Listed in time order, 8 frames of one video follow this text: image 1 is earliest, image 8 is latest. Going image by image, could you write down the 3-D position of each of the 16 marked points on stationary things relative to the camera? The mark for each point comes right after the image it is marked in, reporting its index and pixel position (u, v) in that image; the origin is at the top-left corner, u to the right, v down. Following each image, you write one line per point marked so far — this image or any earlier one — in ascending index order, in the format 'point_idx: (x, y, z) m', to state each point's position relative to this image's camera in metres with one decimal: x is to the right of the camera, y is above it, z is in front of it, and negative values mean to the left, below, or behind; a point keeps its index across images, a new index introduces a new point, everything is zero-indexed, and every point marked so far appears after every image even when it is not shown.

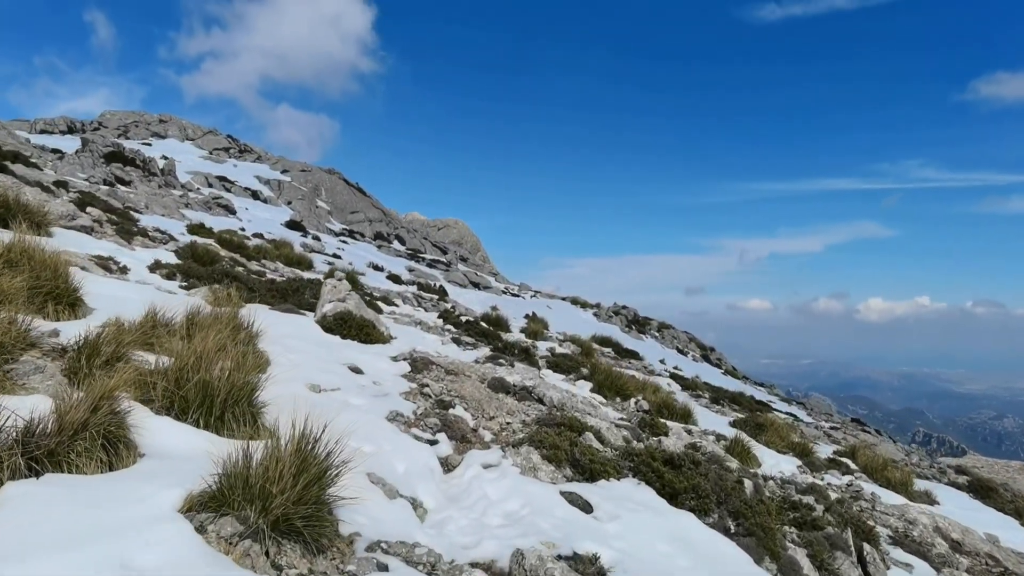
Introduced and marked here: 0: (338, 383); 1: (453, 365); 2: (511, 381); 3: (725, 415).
0: (-2.8, -1.5, +7.9) m
1: (-1.3, -1.6, +10.8) m
2: (0.0, -1.9, +10.4) m
3: (+7.1, -4.3, +17.0) m
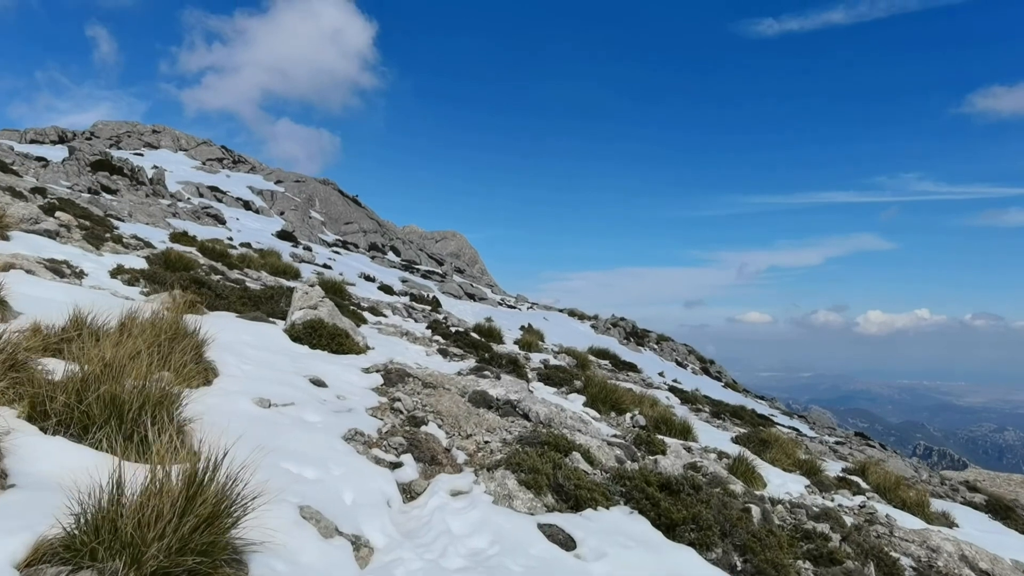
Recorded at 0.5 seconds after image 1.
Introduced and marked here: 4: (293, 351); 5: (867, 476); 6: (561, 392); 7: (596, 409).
0: (-3.1, -1.5, +7.0) m
1: (-1.6, -1.7, +10.0) m
2: (-0.3, -2.0, +9.5) m
3: (+6.8, -4.5, +16.1) m
4: (-4.1, -1.2, +9.4) m
5: (+9.9, -5.3, +14.2) m
6: (+1.3, -2.8, +13.7) m
7: (+2.2, -3.1, +13.1) m
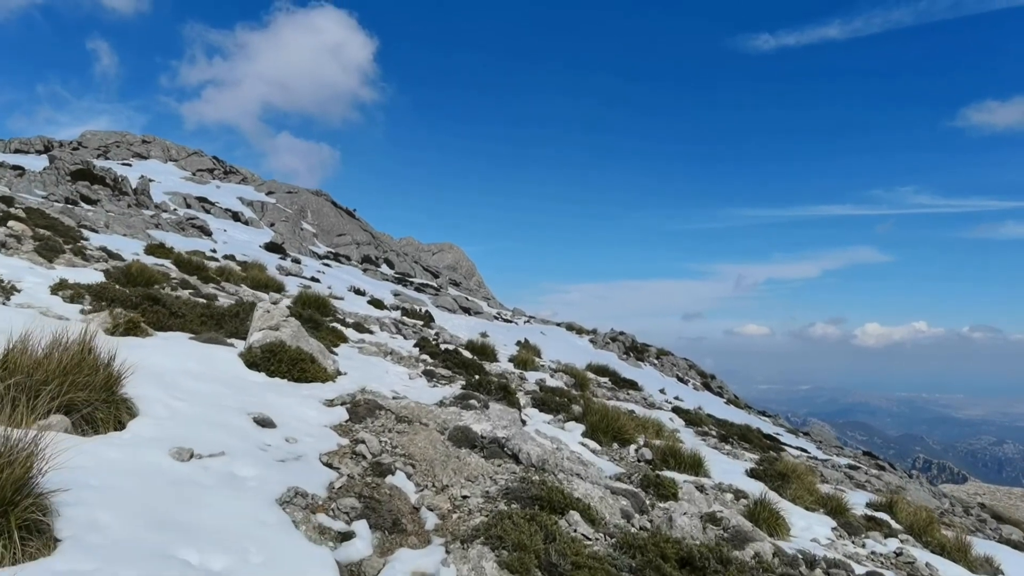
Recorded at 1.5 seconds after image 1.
0: (-3.3, -1.8, +5.7) m
1: (-1.8, -2.1, +8.7) m
2: (-0.5, -2.3, +8.2) m
3: (+6.6, -5.0, +14.7) m
4: (-4.3, -1.5, +8.1) m
5: (+9.7, -5.7, +12.9) m
6: (+1.1, -3.2, +12.4) m
7: (+2.0, -3.5, +11.8) m
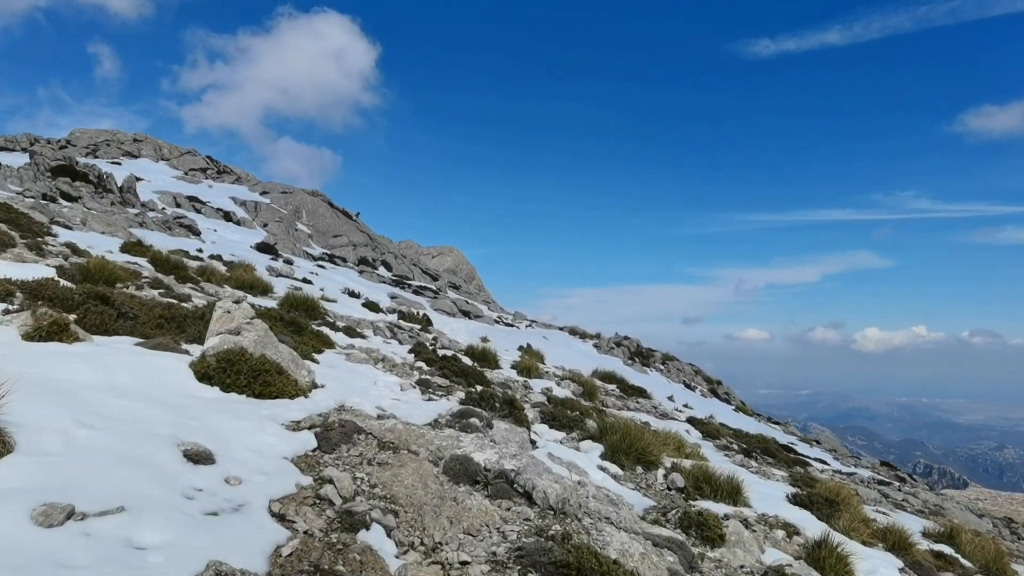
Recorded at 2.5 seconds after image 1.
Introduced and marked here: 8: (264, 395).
0: (-3.1, -1.7, +4.1) m
1: (-1.6, -2.0, +7.0) m
2: (-0.4, -2.2, +6.6) m
3: (+6.7, -5.0, +13.1) m
4: (-4.1, -1.4, +6.5) m
5: (+9.8, -5.7, +11.2) m
6: (+1.3, -3.2, +10.8) m
7: (+2.1, -3.5, +10.2) m
8: (-3.6, -1.6, +7.4) m
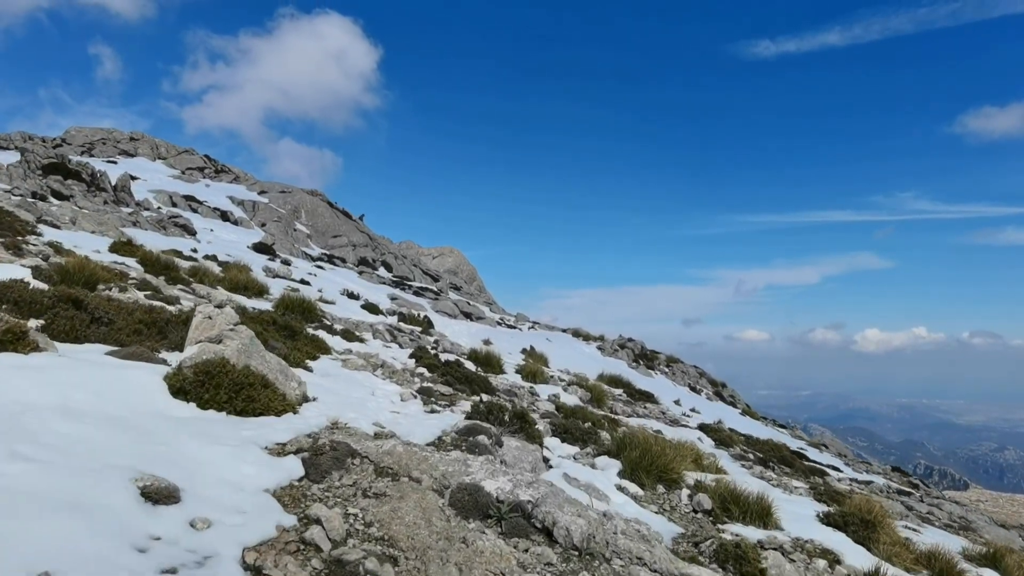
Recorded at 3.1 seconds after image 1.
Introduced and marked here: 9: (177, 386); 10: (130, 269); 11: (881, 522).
0: (-2.9, -1.7, +3.2) m
1: (-1.5, -2.0, +6.2) m
2: (-0.2, -2.3, +5.7) m
3: (+6.9, -5.1, +12.2) m
4: (-3.9, -1.5, +5.6) m
5: (+10.0, -5.7, +10.3) m
6: (+1.4, -3.2, +9.9) m
7: (+2.3, -3.5, +9.3) m
8: (-3.4, -1.6, +6.5) m
9: (-4.2, -1.2, +6.4) m
10: (-11.7, +0.6, +15.6) m
11: (+8.1, -5.2, +11.3) m
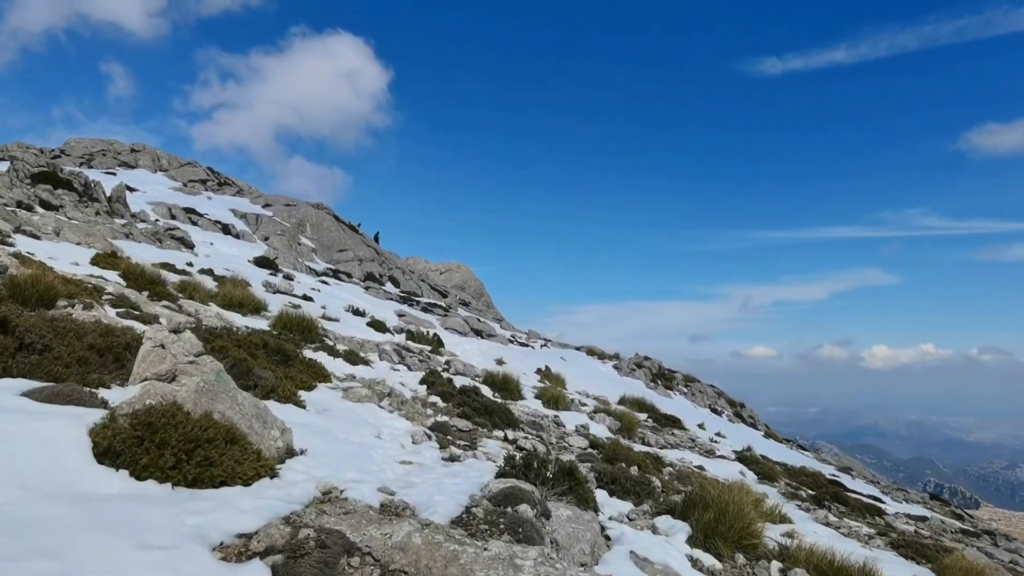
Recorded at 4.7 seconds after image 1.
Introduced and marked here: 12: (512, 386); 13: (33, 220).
0: (-2.4, -1.8, +1.3) m
1: (-0.9, -2.2, +4.2) m
2: (+0.4, -2.4, +3.8) m
3: (+7.5, -5.4, +10.1) m
4: (-3.4, -1.6, +3.7) m
5: (+10.6, -6.0, +8.1) m
6: (+2.1, -3.5, +7.9) m
7: (+2.9, -3.8, +7.3) m
8: (-2.8, -1.8, +4.6) m
9: (-3.6, -1.4, +4.5) m
10: (-11.0, +0.1, +13.9) m
11: (+8.8, -5.5, +9.1) m
12: (0.0, -3.7, +19.1) m
13: (-19.0, +2.6, +20.2) m
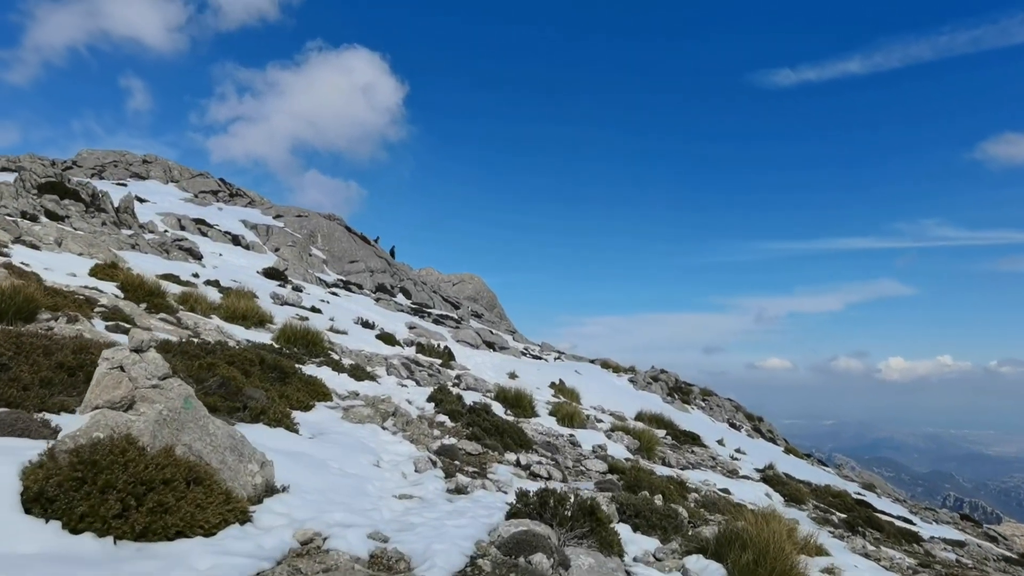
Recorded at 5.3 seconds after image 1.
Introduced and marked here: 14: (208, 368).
0: (-2.4, -1.8, +0.6) m
1: (-0.8, -2.3, +3.4) m
2: (+0.4, -2.5, +2.9) m
3: (+7.8, -5.6, +9.0) m
4: (-3.3, -1.7, +3.0) m
5: (+10.8, -6.2, +6.9) m
6: (+2.2, -3.7, +7.0) m
7: (+3.1, -4.0, +6.3) m
8: (-2.7, -1.9, +3.8) m
9: (-3.5, -1.5, +3.7) m
10: (-10.7, -0.2, +13.4) m
11: (+9.0, -5.7, +8.0) m
12: (+0.5, -4.1, +18.2) m
13: (-18.5, +2.2, +19.9) m
14: (-5.2, -1.4, +8.8) m
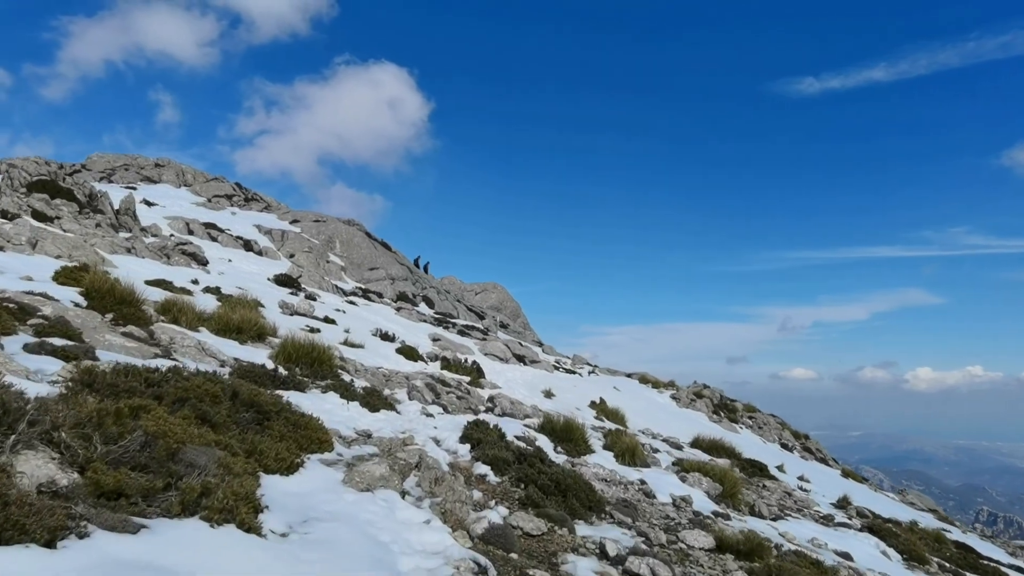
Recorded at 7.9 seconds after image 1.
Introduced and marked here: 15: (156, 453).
0: (-1.7, -1.7, -2.7) m
1: (0.0, -2.2, +0.1) m
2: (+1.2, -2.4, -0.4) m
3: (+8.8, -5.6, +5.3) m
4: (-2.5, -1.6, -0.2) m
5: (+11.8, -6.1, +3.1) m
6: (+3.2, -3.6, +3.5) m
7: (+4.0, -3.9, +2.8) m
8: (-1.9, -1.8, +0.6) m
9: (-2.7, -1.4, +0.6) m
10: (-9.5, -0.3, +10.5) m
11: (+10.0, -5.6, +4.2) m
12: (+1.9, -4.2, +14.8) m
13: (-17.0, +1.9, +17.4) m
14: (-4.2, -1.4, +5.7) m
15: (-3.6, -1.6, +5.1) m
